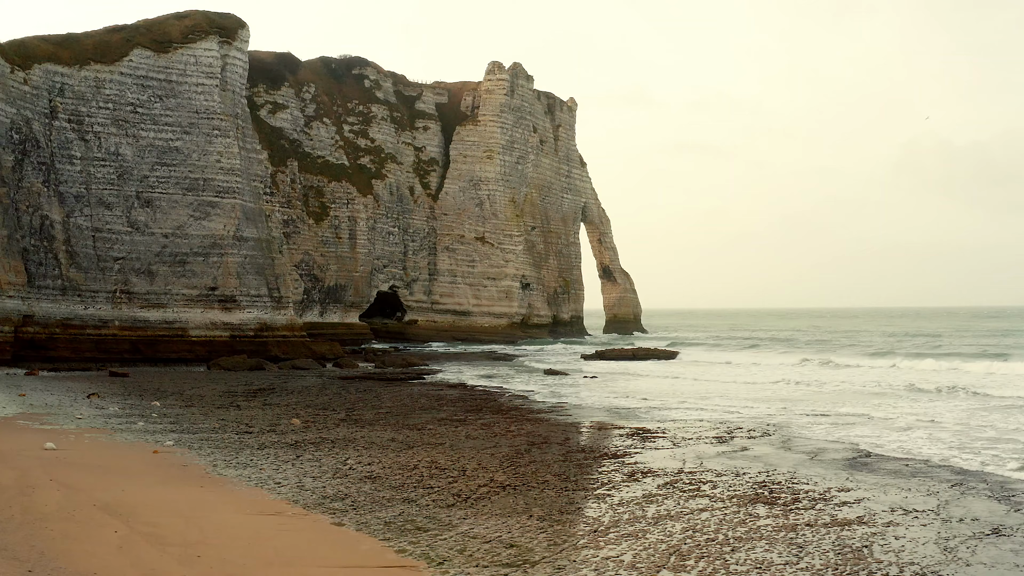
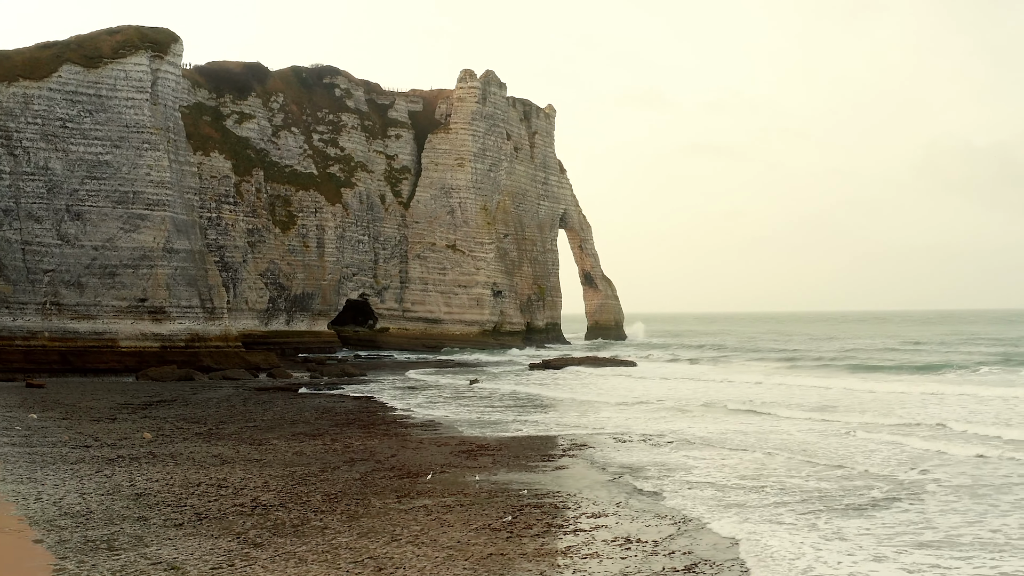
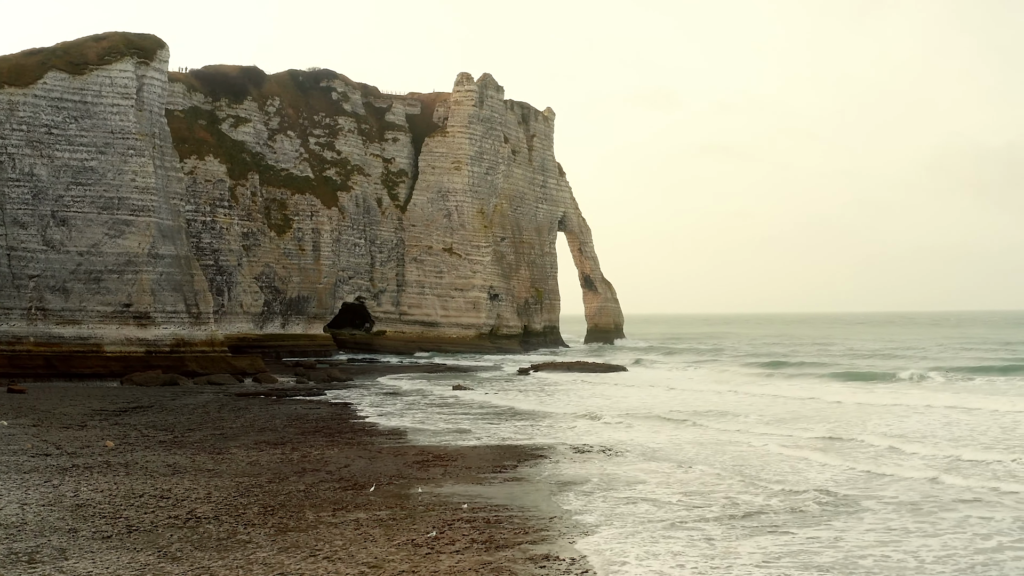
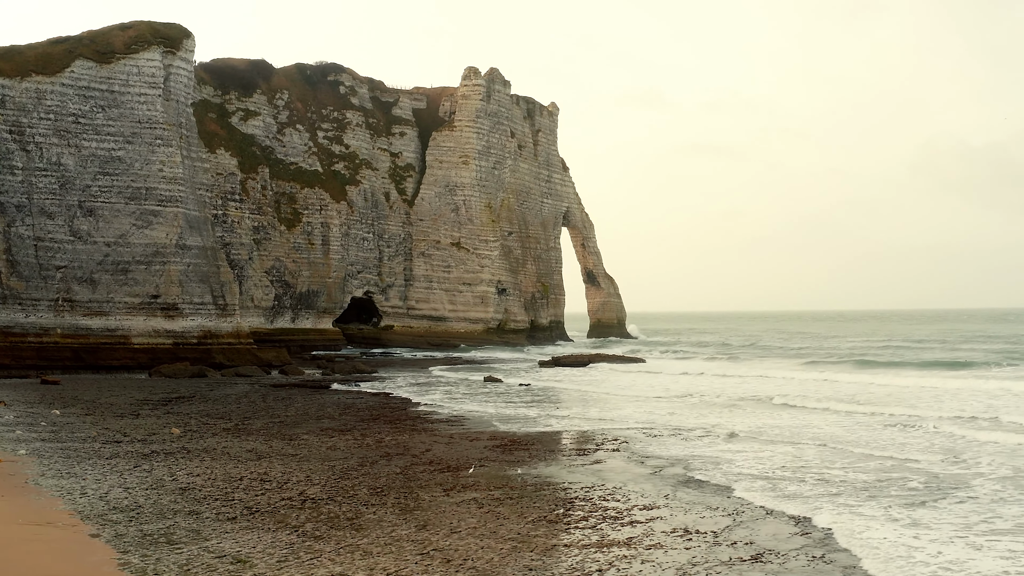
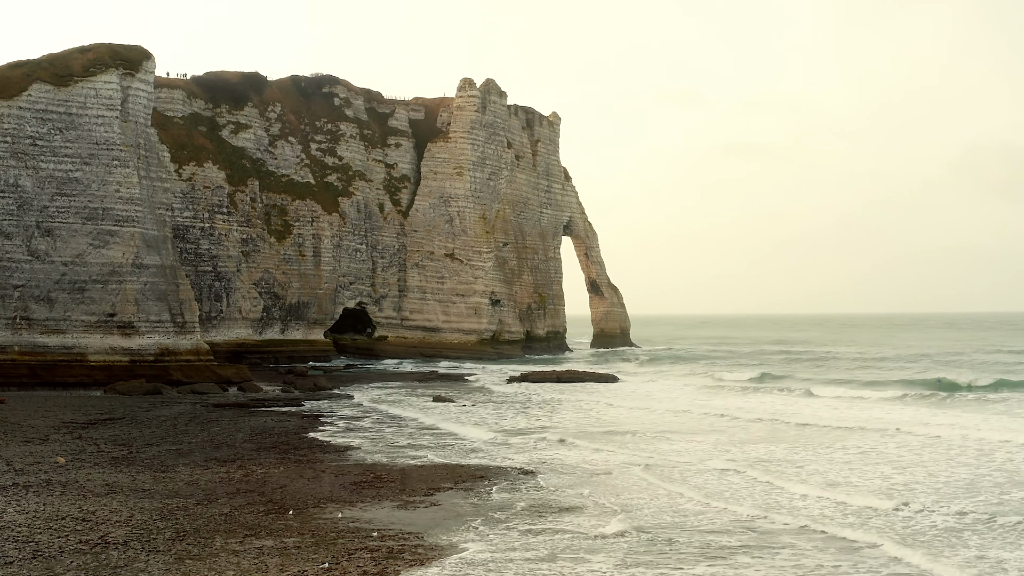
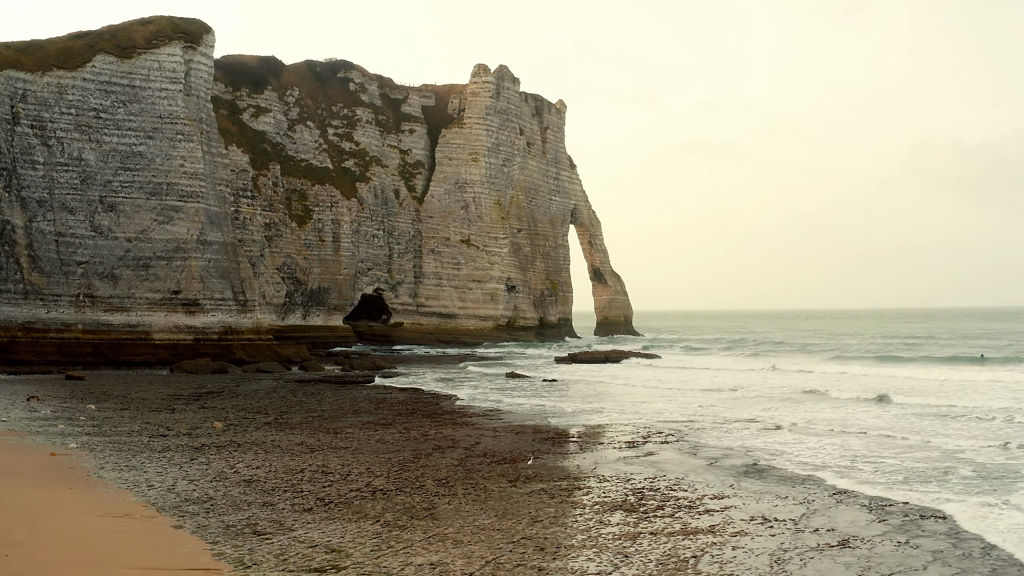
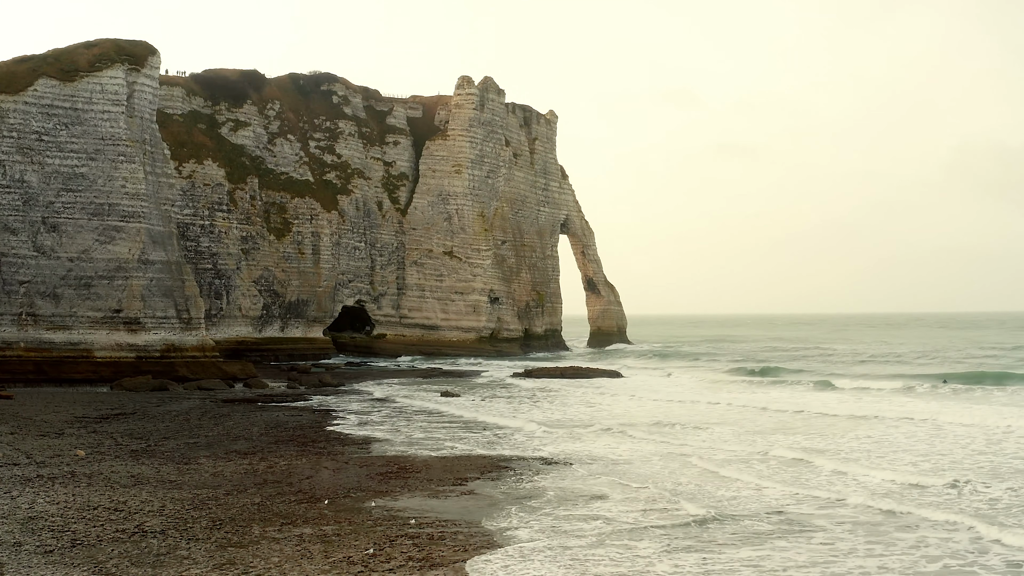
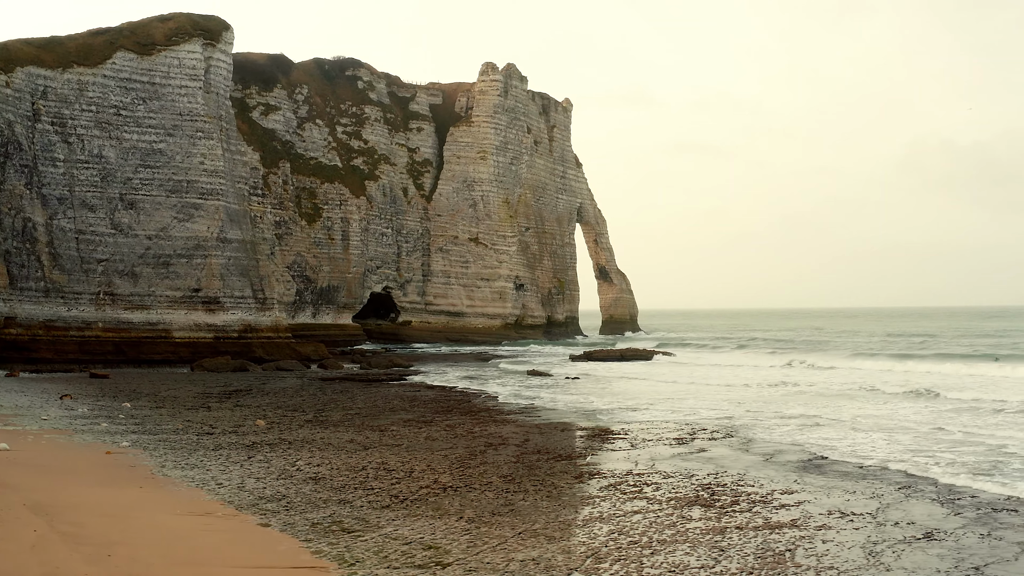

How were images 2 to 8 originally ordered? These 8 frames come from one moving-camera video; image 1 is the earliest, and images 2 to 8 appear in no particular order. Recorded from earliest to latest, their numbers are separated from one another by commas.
8, 6, 4, 2, 3, 7, 5
